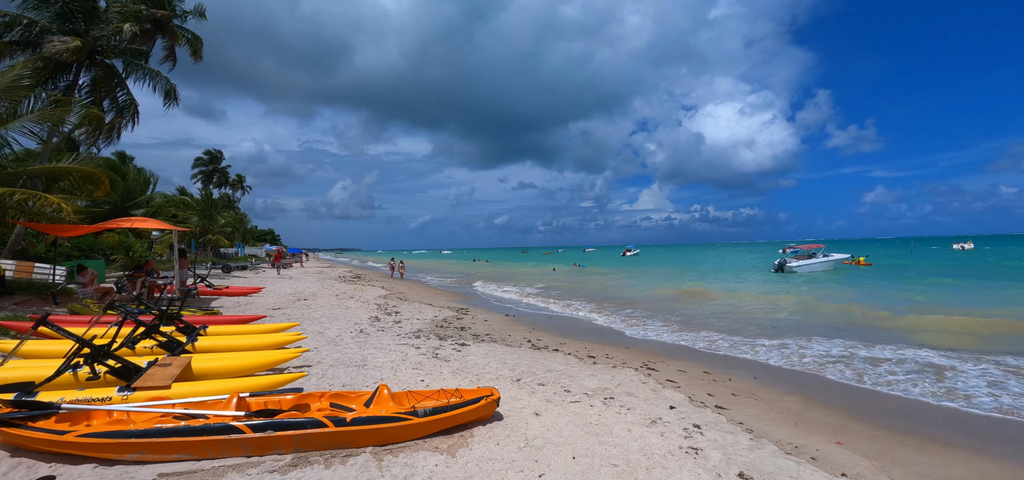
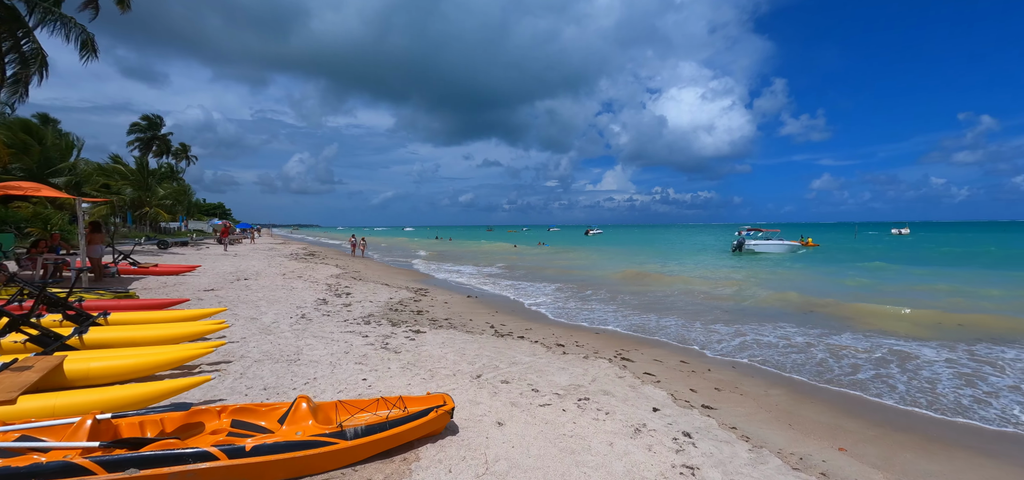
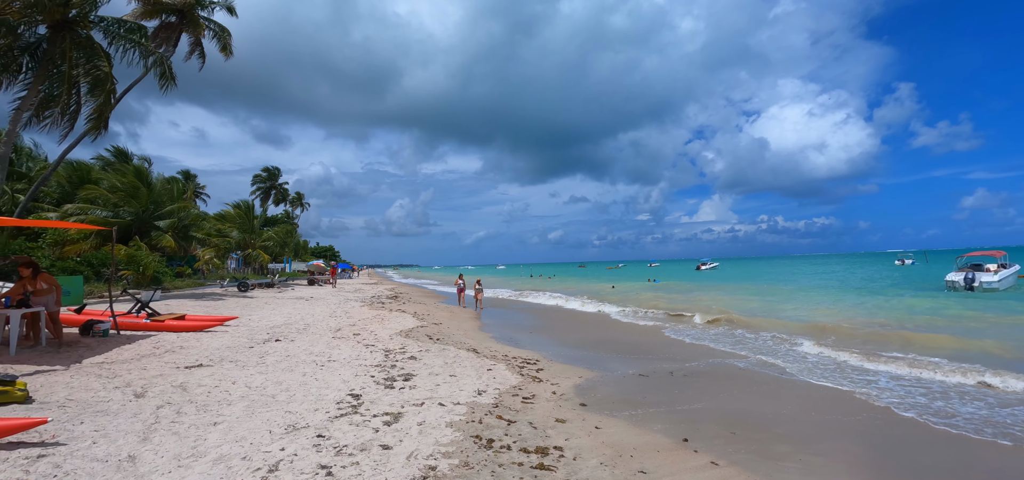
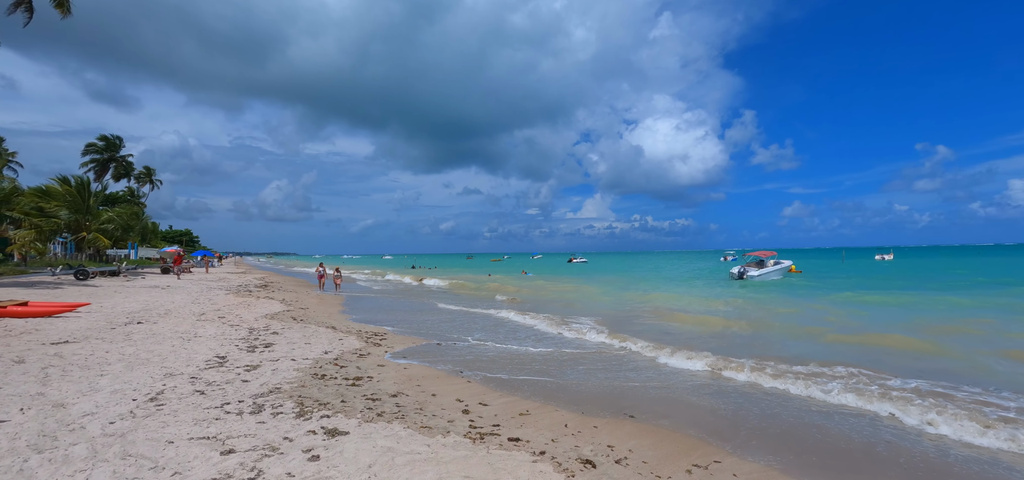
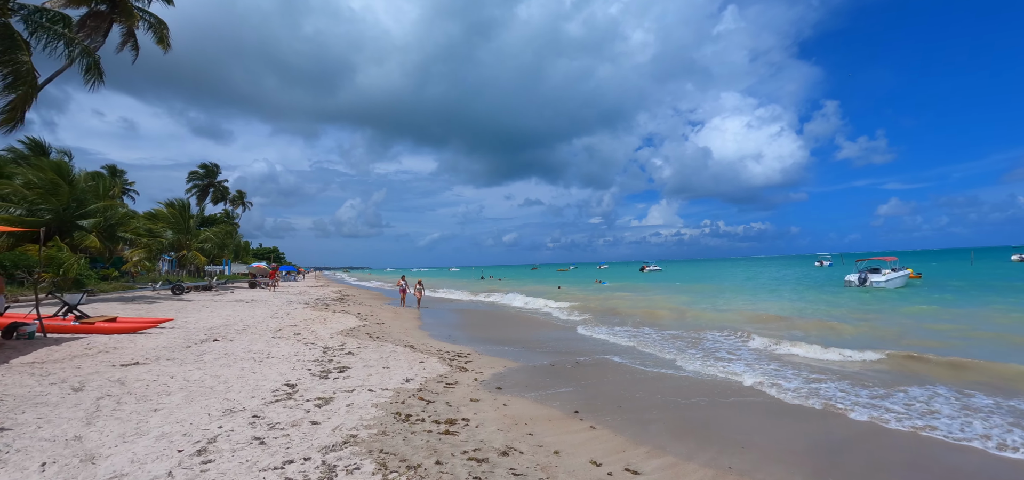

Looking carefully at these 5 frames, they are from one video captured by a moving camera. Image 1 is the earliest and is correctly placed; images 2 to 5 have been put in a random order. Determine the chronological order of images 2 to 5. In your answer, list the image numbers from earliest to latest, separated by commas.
2, 4, 5, 3
